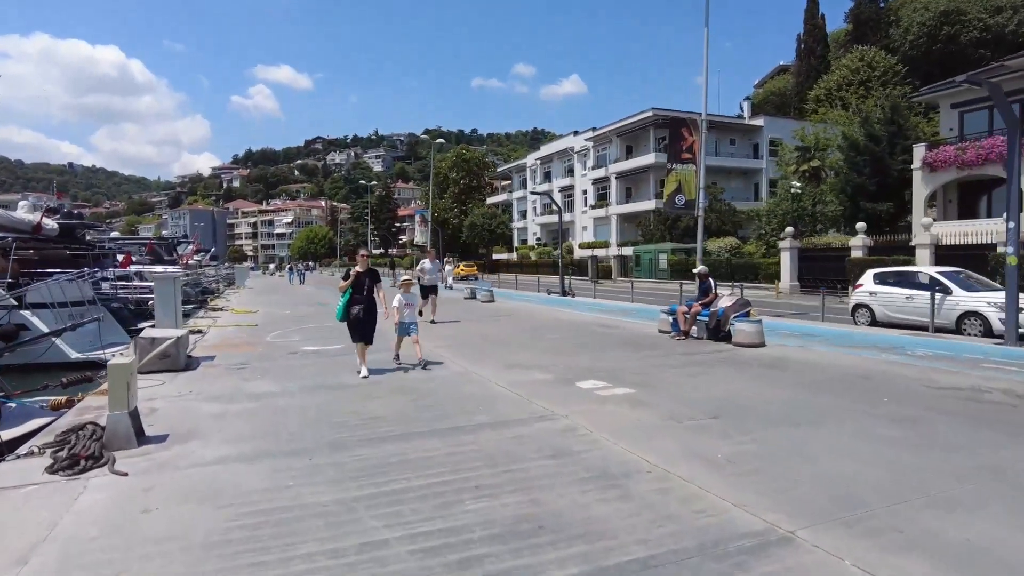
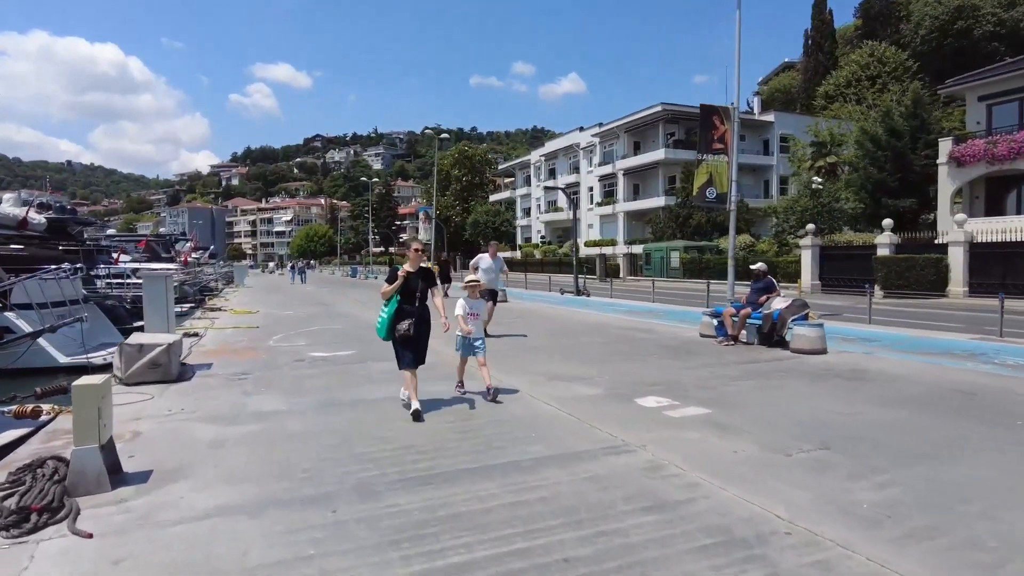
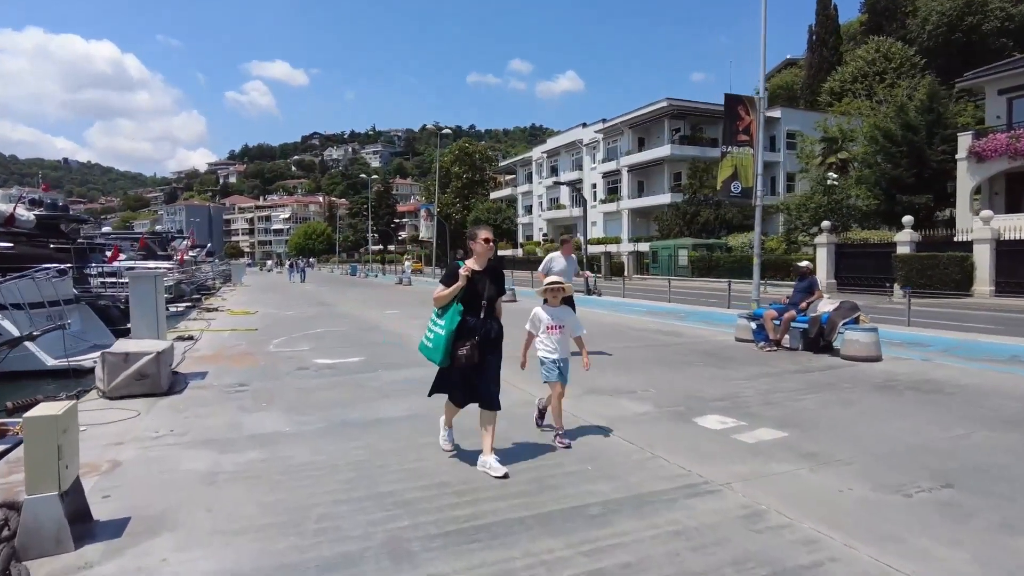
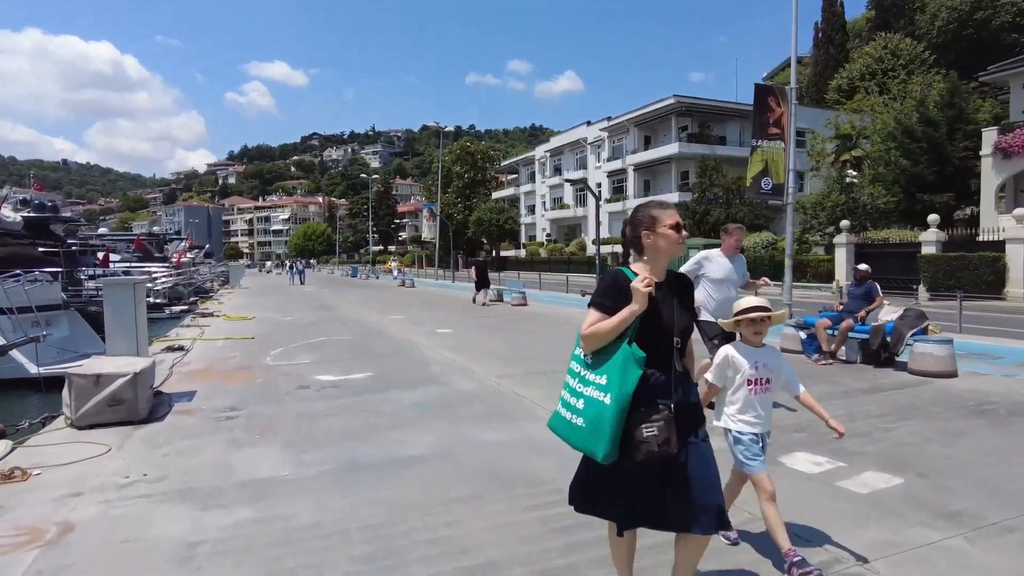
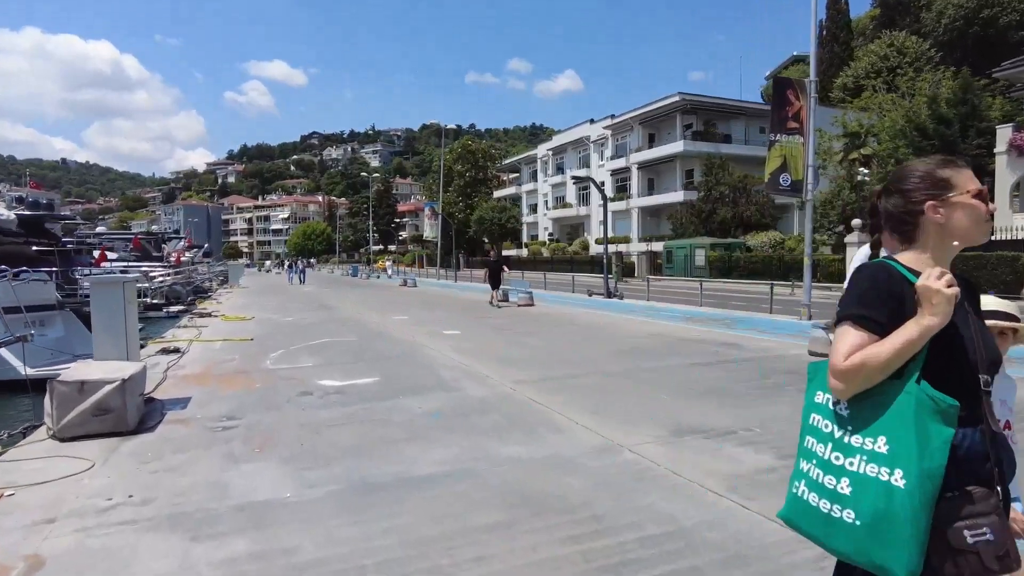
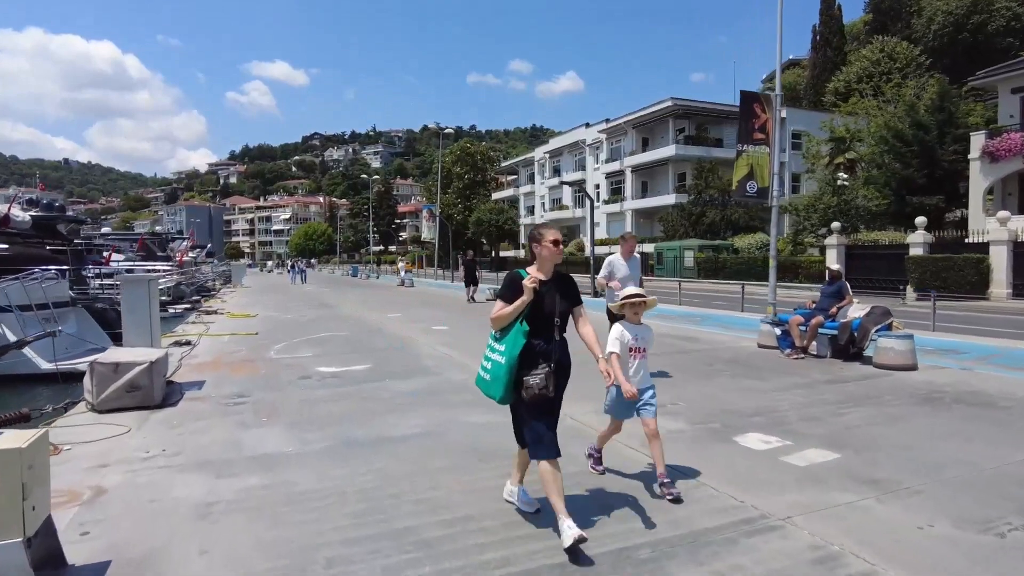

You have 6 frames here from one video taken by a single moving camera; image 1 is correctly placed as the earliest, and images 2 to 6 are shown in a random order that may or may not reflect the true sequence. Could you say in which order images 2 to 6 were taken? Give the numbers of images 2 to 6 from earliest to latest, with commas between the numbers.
2, 3, 6, 4, 5
